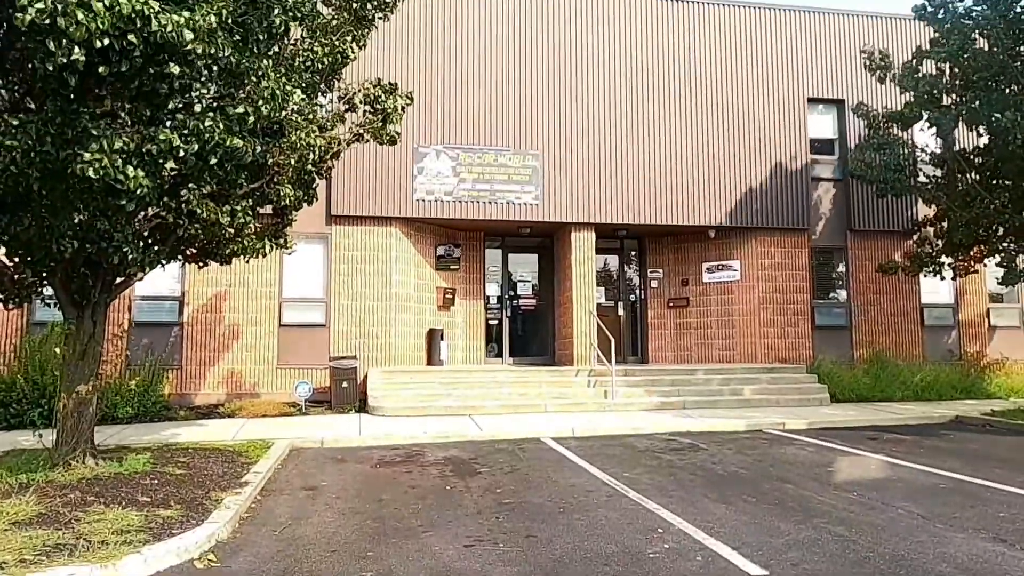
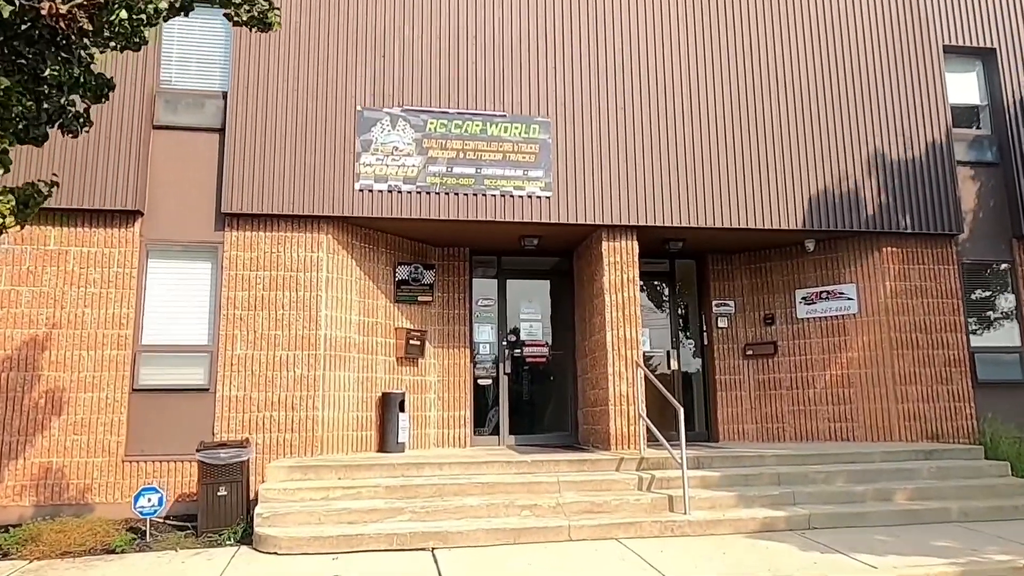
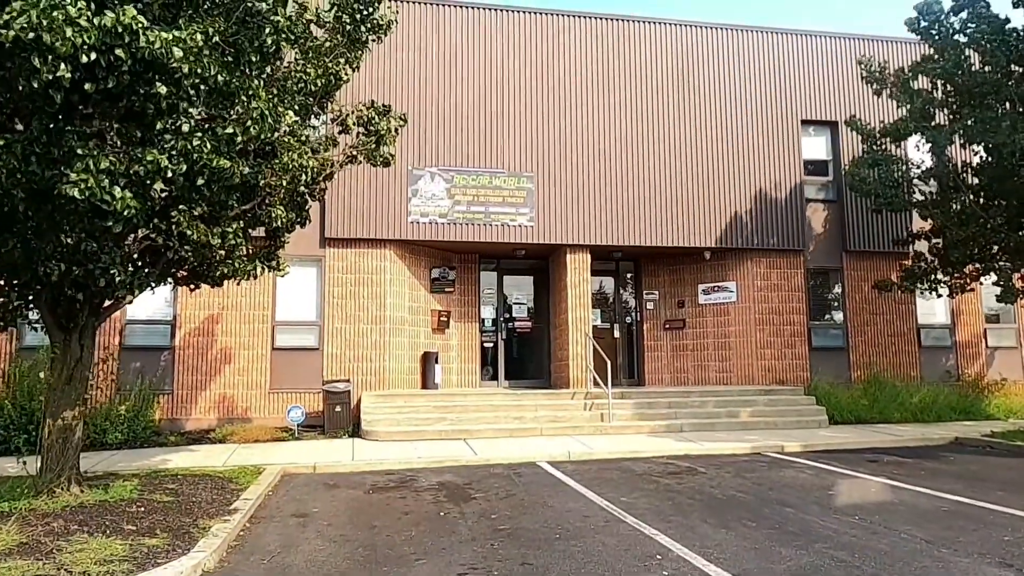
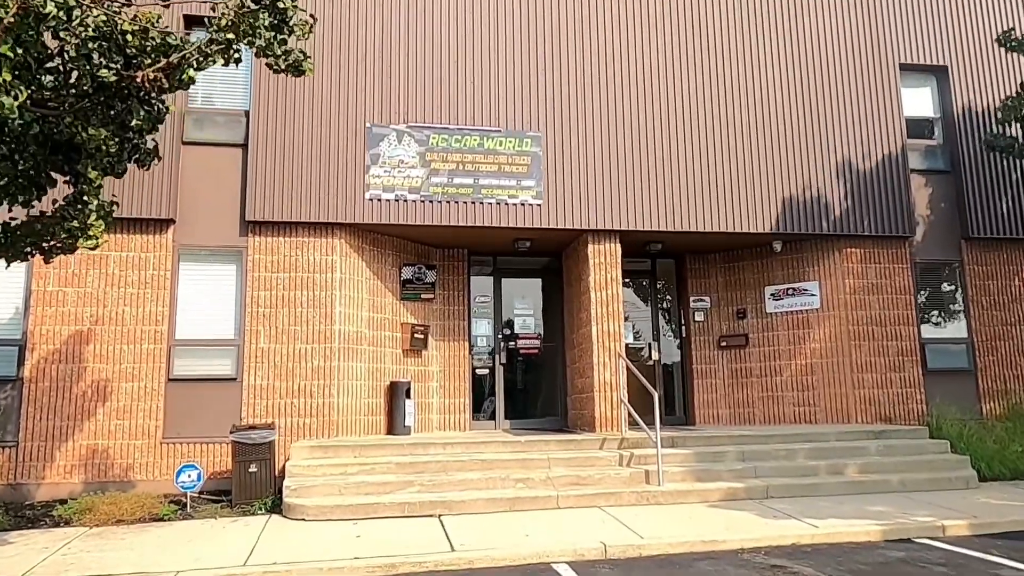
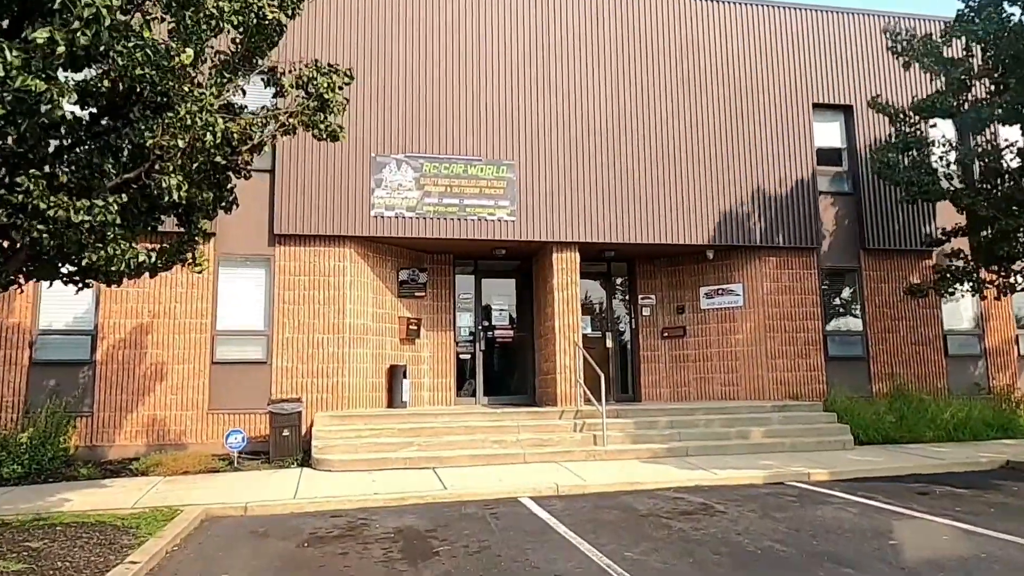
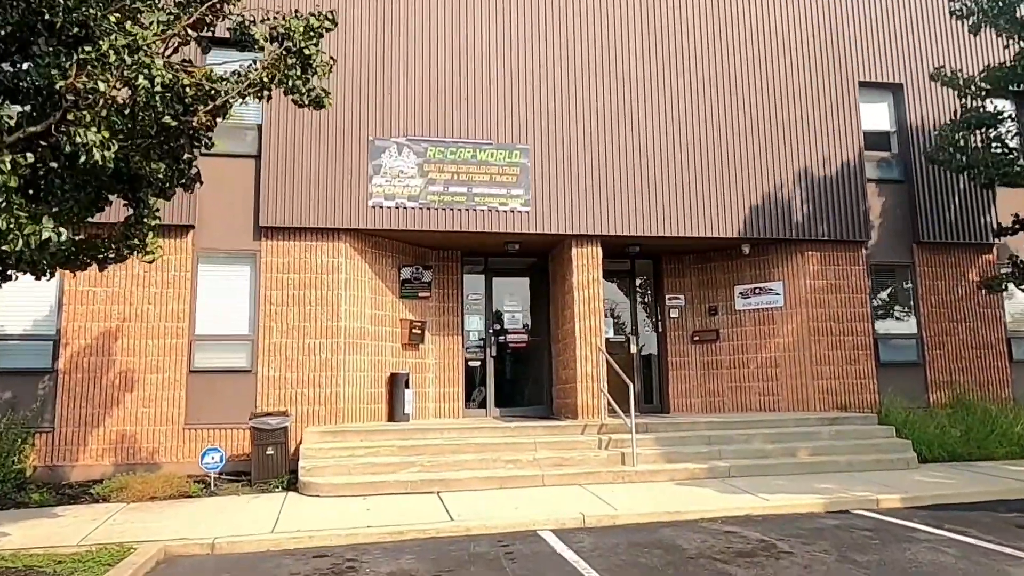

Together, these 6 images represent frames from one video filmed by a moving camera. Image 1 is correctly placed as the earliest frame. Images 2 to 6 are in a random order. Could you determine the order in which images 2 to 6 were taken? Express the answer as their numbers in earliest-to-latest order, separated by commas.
3, 5, 6, 4, 2
